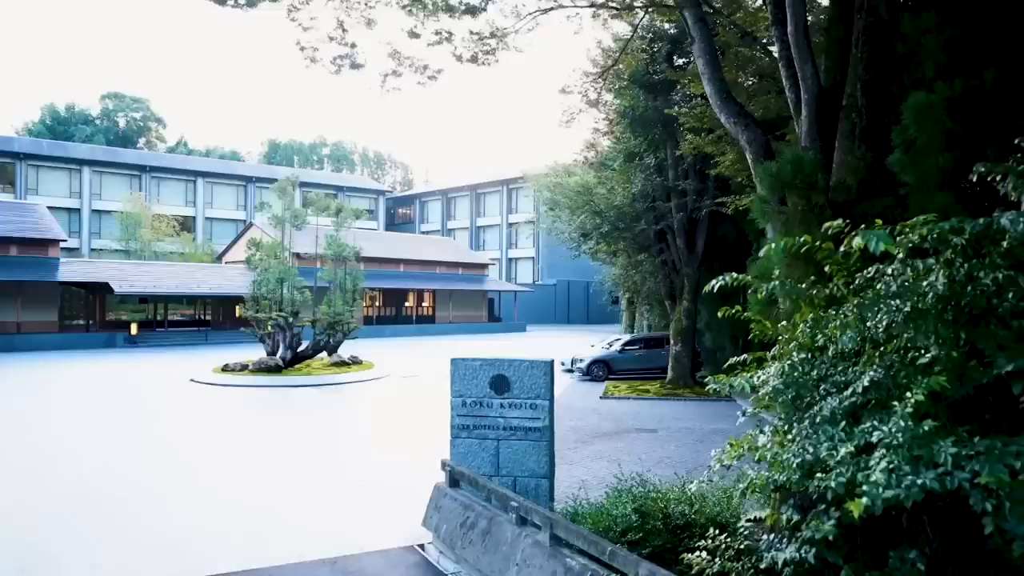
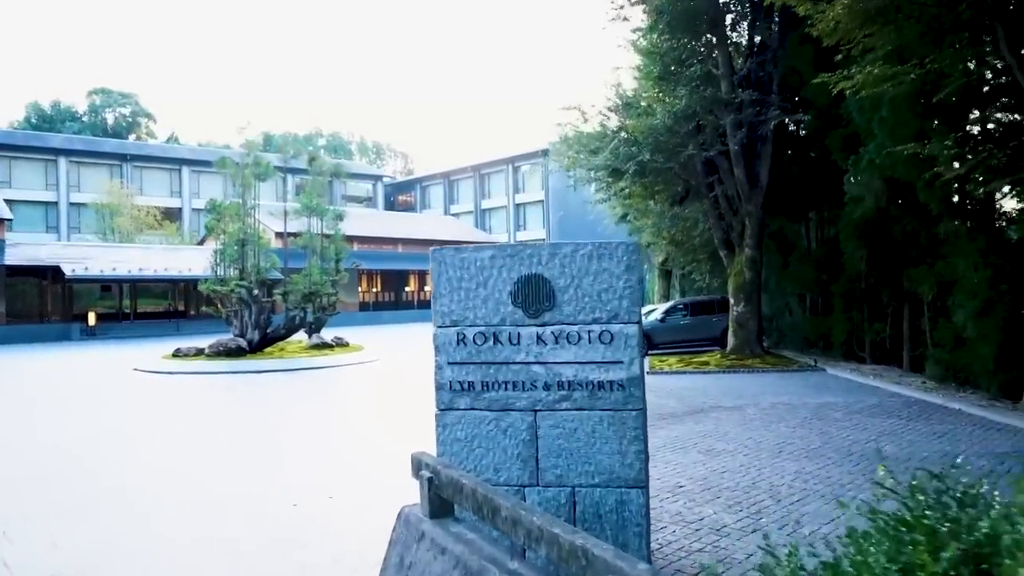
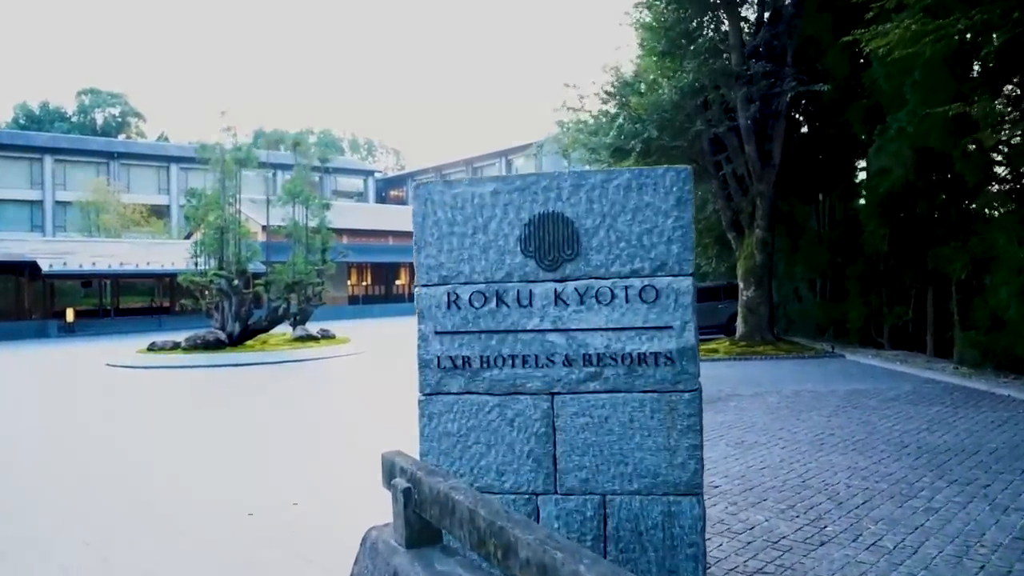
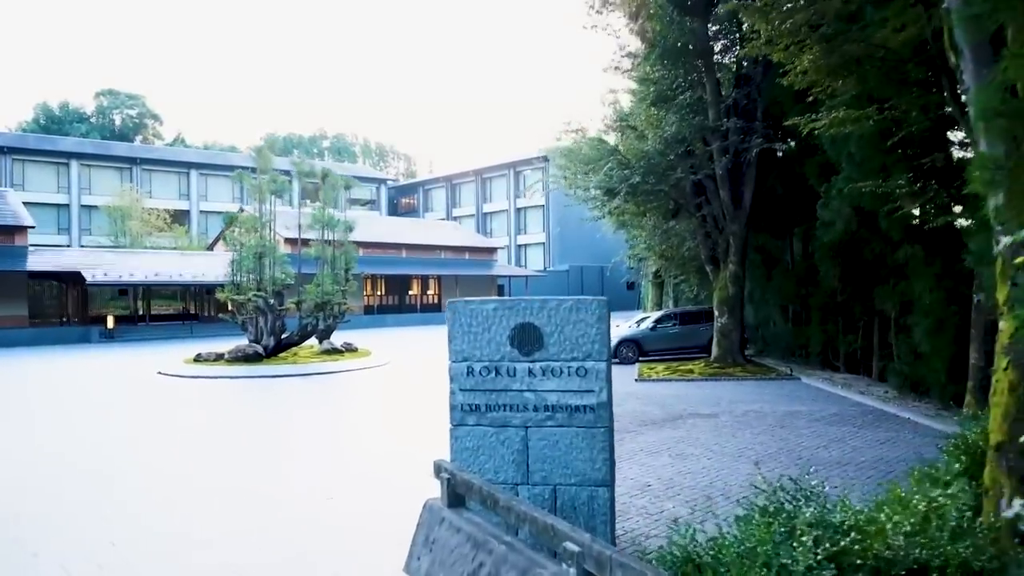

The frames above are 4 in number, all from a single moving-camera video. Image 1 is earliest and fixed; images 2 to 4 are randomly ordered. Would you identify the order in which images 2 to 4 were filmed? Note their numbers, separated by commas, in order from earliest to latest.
4, 2, 3
